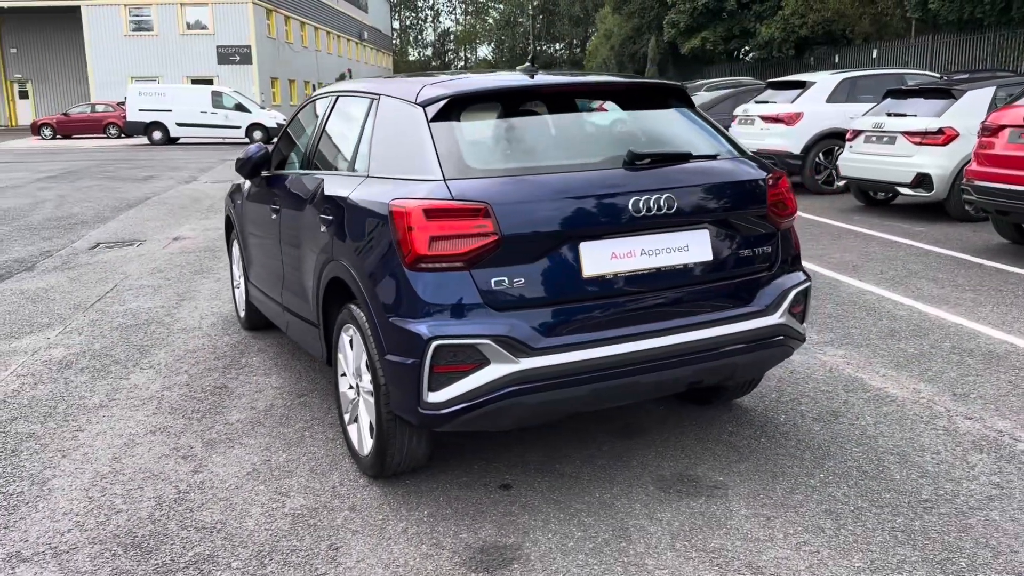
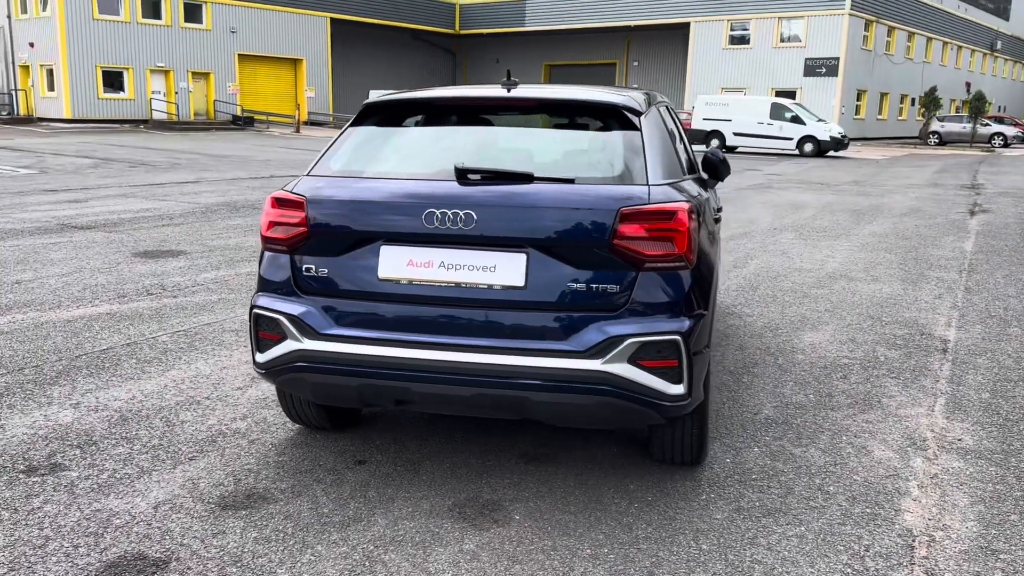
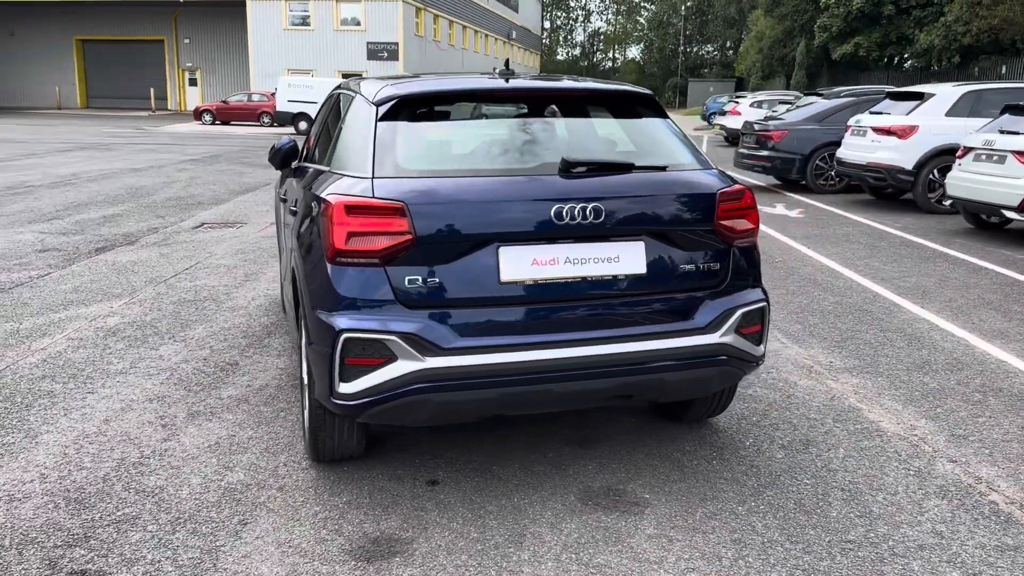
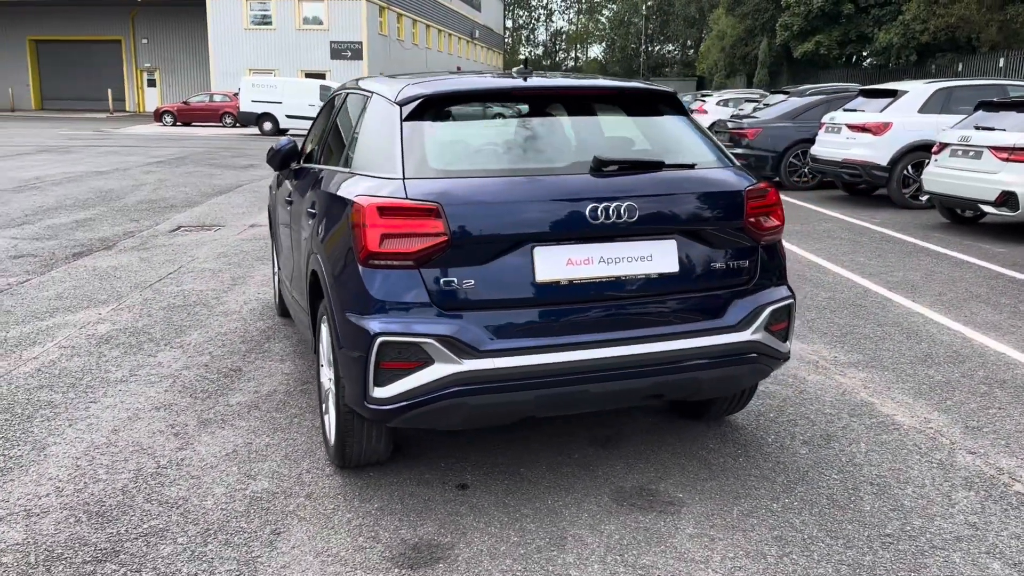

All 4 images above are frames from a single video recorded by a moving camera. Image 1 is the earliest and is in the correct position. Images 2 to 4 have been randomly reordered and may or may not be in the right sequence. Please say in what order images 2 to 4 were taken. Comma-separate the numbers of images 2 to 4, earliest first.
4, 3, 2
